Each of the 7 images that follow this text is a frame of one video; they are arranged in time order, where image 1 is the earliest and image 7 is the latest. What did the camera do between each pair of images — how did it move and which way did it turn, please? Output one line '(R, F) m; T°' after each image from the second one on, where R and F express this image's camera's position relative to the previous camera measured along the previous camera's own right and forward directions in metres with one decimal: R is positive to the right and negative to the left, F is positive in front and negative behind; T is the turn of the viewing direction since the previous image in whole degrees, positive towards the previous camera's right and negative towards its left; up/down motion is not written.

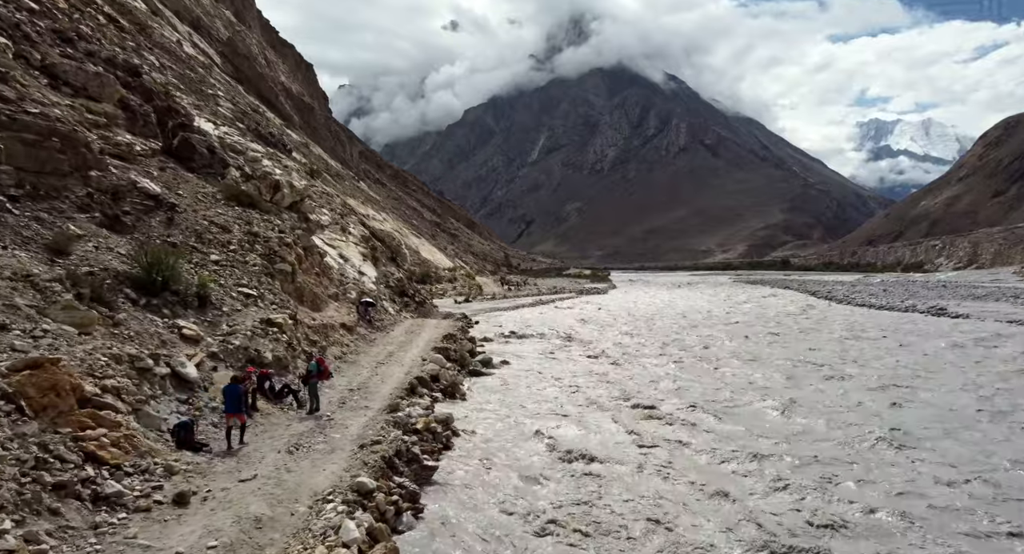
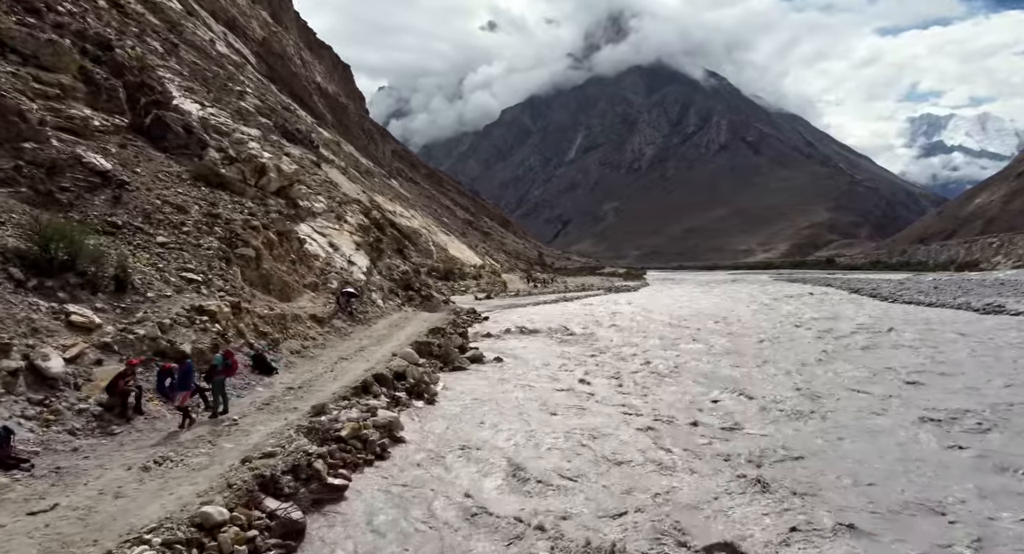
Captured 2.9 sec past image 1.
(+1.2, +2.3) m; -3°
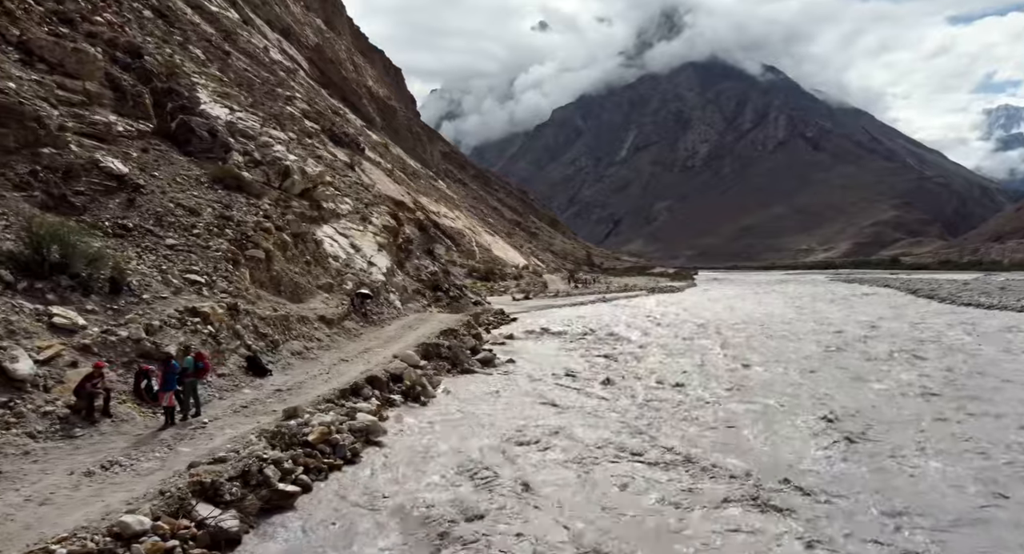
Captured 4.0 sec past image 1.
(+1.1, +0.4) m; -4°
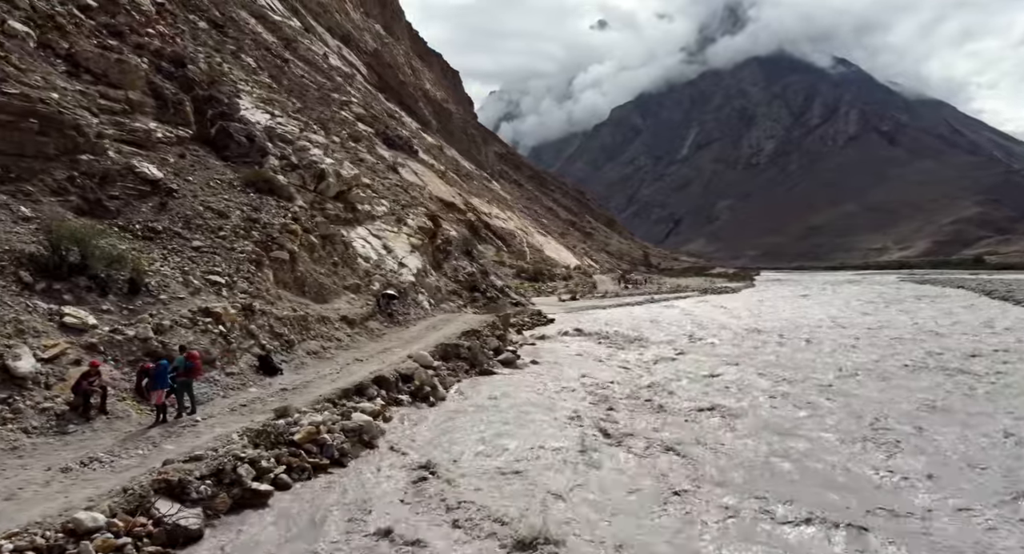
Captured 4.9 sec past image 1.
(+1.0, +0.2) m; -5°
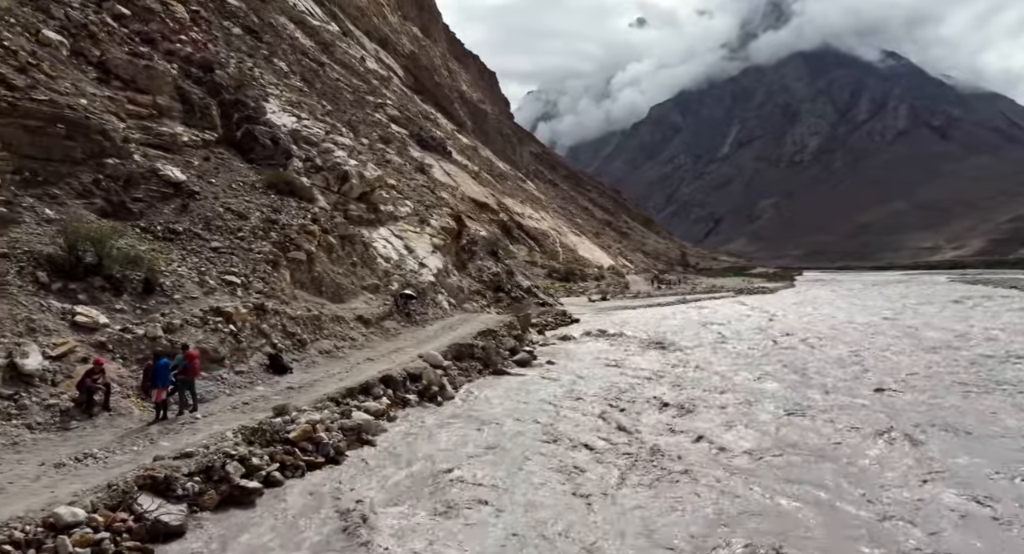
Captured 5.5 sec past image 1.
(+0.6, +0.1) m; -3°
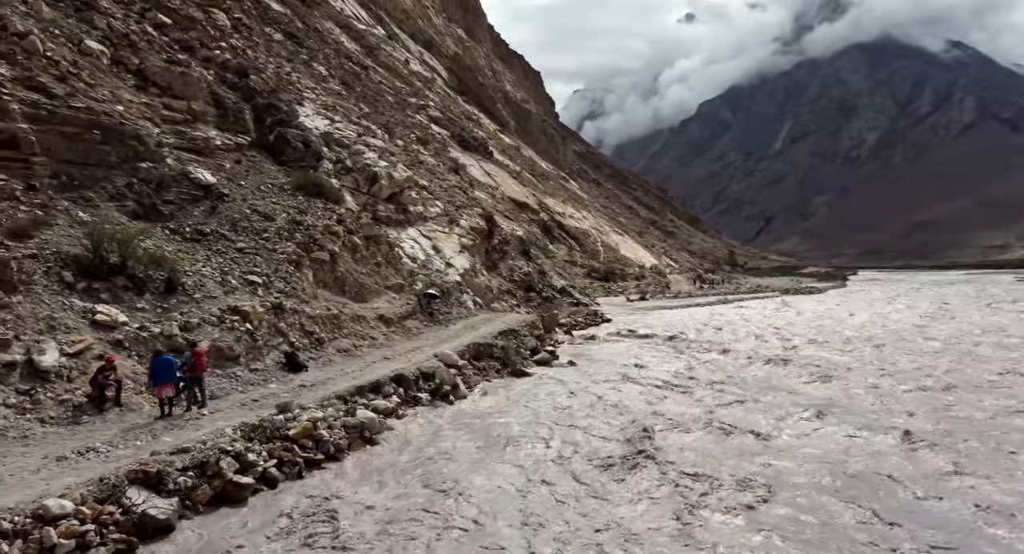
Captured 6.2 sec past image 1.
(+0.7, +0.1) m; -4°
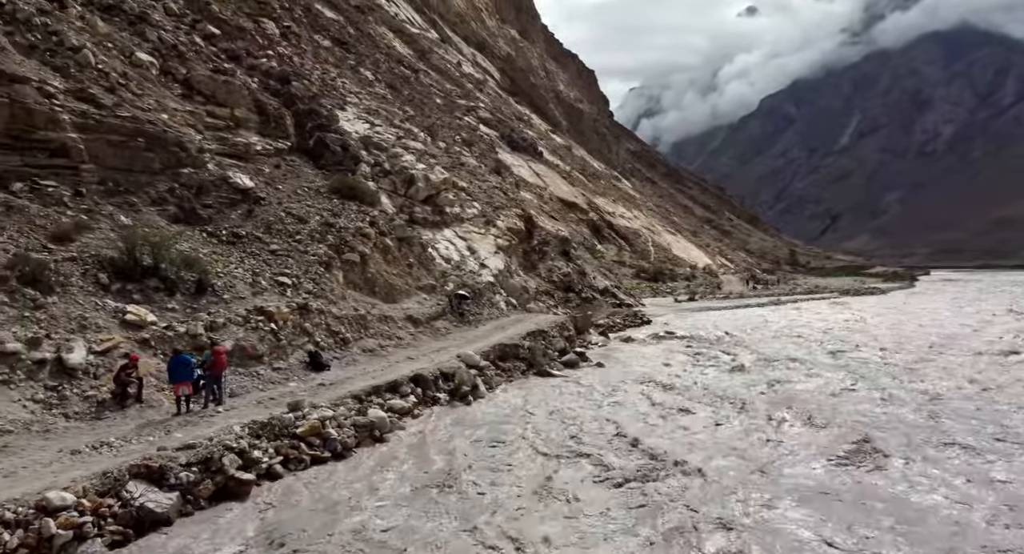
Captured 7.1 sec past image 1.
(+0.8, +0.1) m; -5°
